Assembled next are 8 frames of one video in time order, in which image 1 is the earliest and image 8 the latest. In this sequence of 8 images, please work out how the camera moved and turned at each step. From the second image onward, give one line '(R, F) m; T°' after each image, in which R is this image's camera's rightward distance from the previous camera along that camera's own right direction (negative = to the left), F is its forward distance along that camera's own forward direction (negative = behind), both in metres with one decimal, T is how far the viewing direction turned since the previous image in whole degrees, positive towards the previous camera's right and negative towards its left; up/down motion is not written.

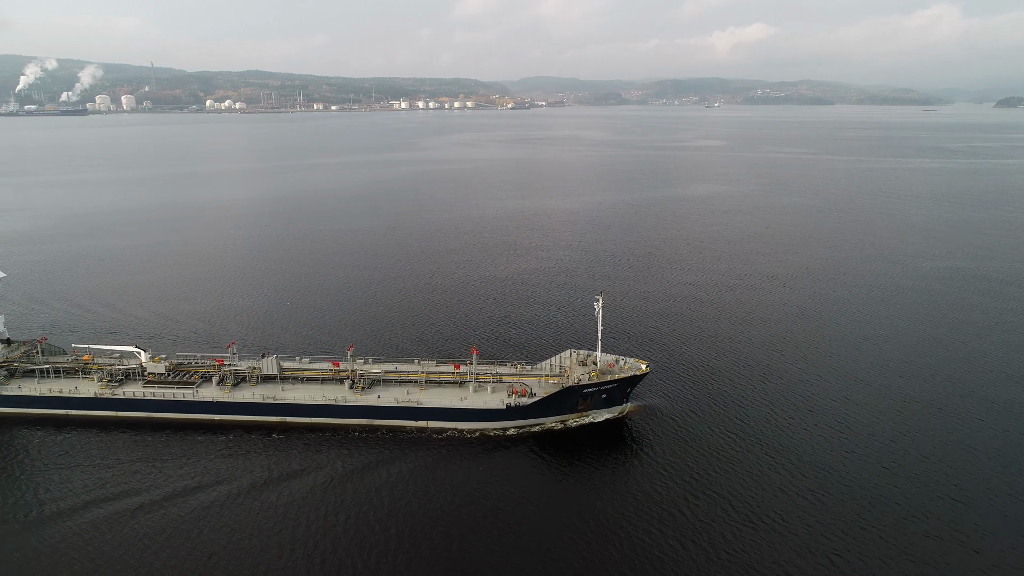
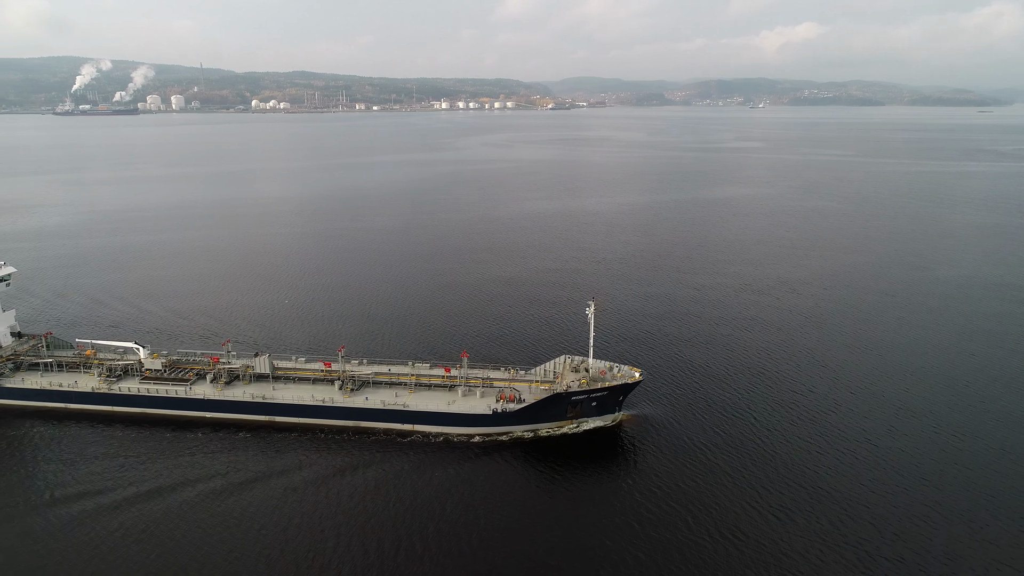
(+2.1, +0.7) m; -3°
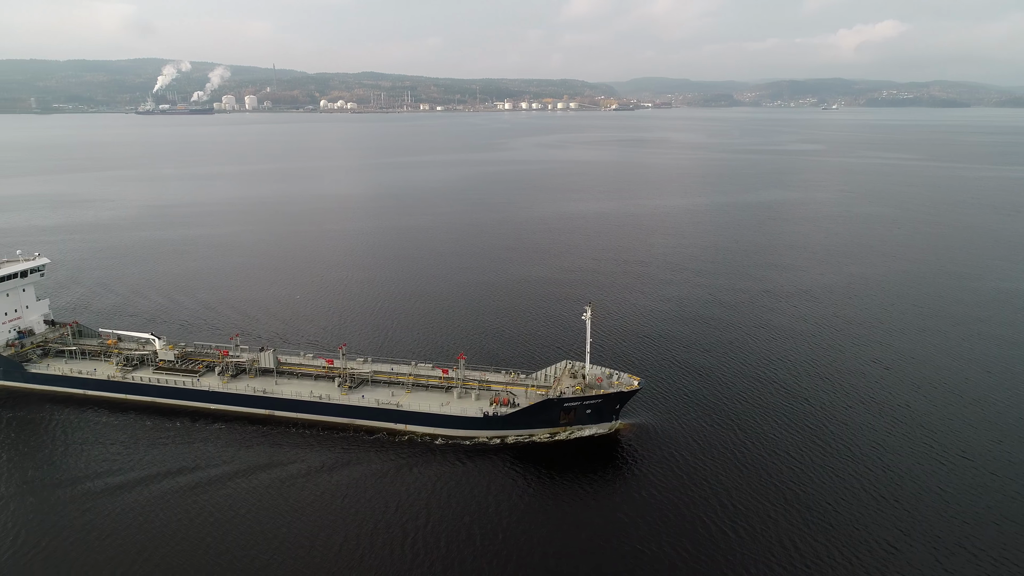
(+2.8, +0.6) m; -5°
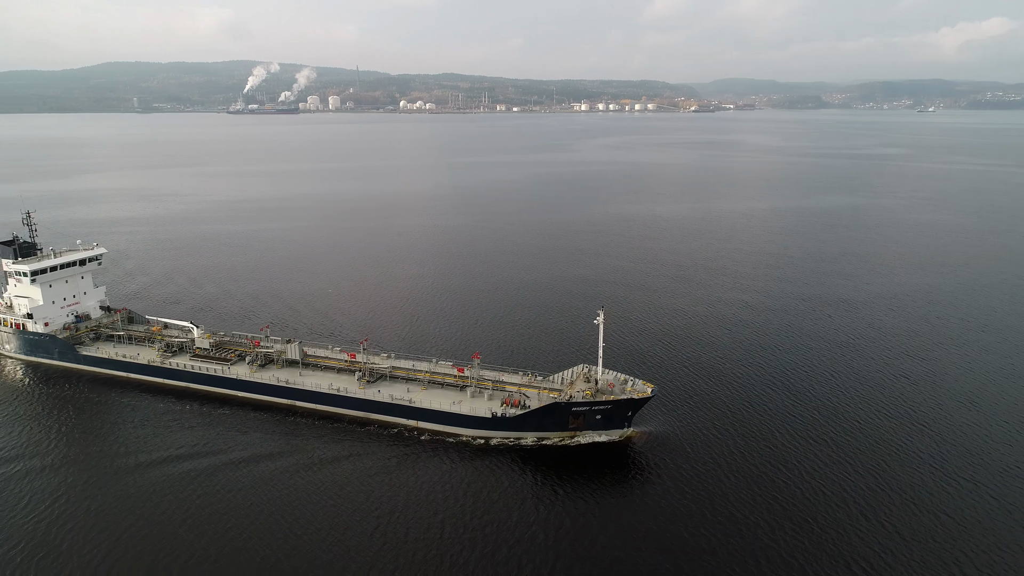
(+2.5, +0.3) m; -6°
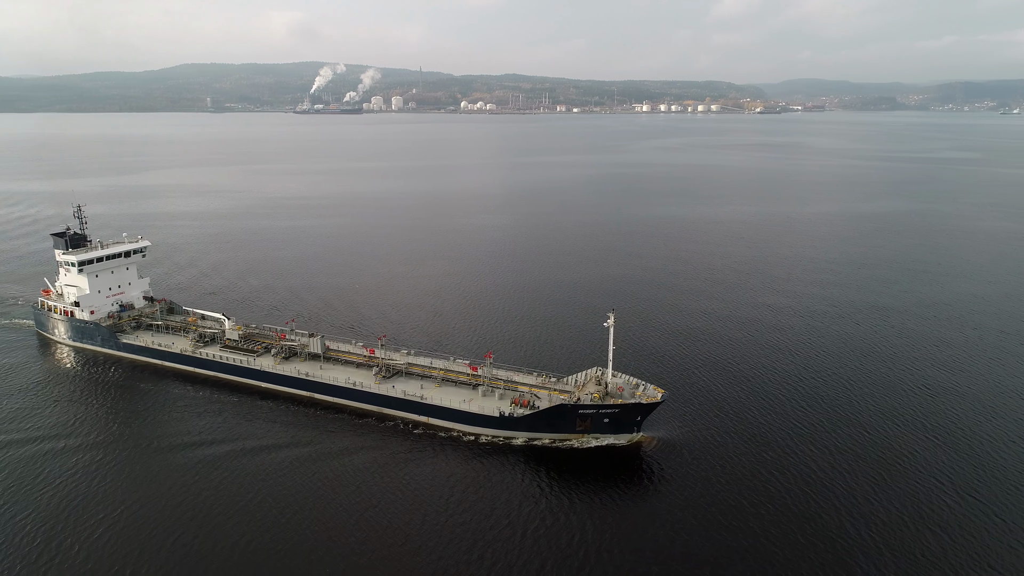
(+2.0, +0.1) m; -5°
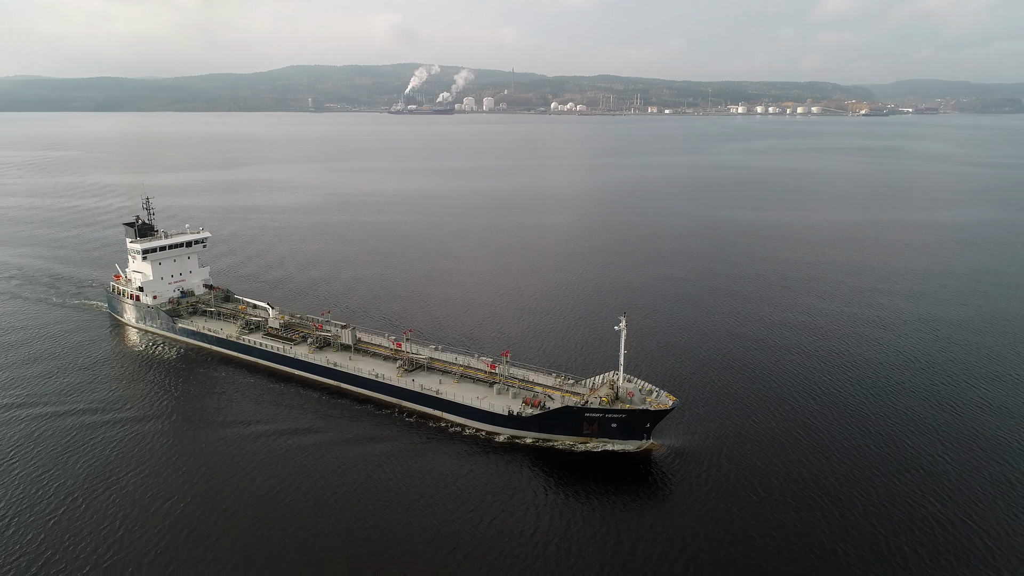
(+3.1, +0.2) m; -7°
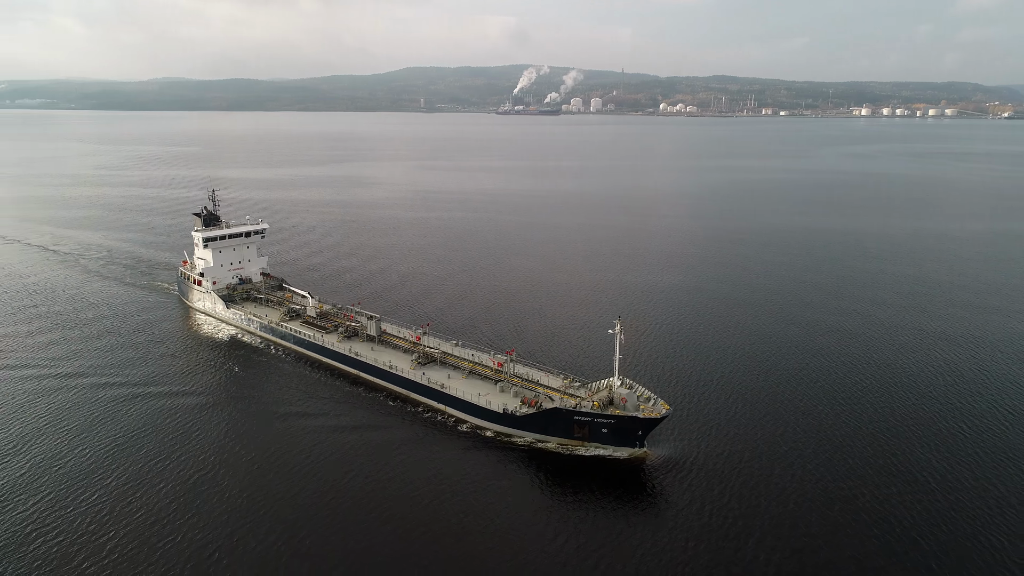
(+4.3, +0.5) m; -8°
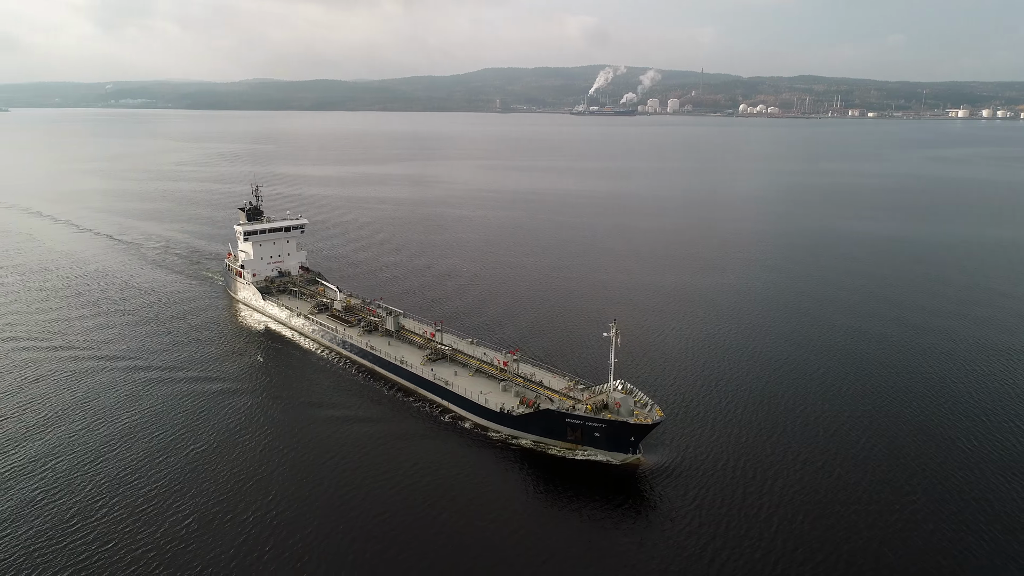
(+3.0, +0.3) m; -6°
